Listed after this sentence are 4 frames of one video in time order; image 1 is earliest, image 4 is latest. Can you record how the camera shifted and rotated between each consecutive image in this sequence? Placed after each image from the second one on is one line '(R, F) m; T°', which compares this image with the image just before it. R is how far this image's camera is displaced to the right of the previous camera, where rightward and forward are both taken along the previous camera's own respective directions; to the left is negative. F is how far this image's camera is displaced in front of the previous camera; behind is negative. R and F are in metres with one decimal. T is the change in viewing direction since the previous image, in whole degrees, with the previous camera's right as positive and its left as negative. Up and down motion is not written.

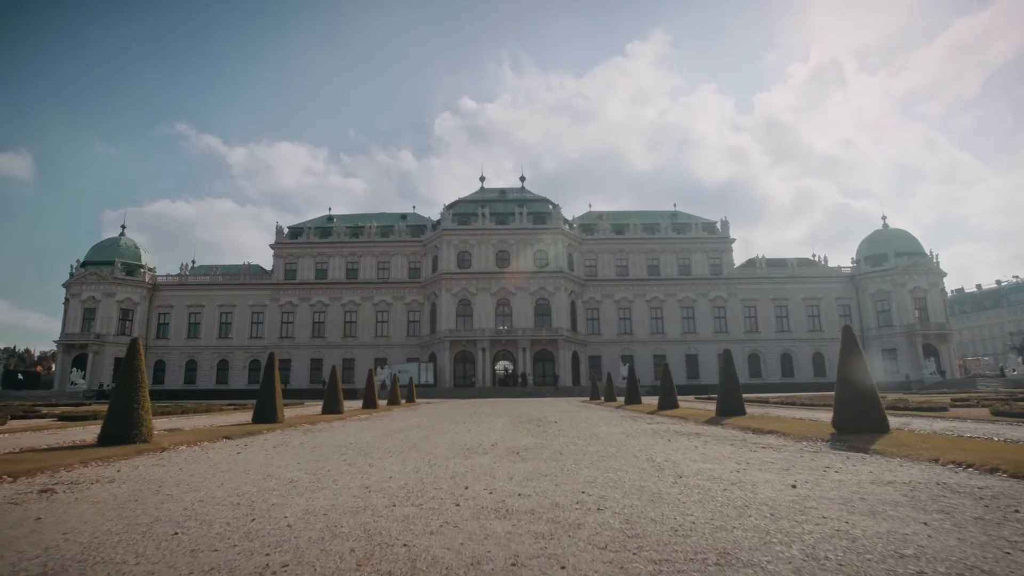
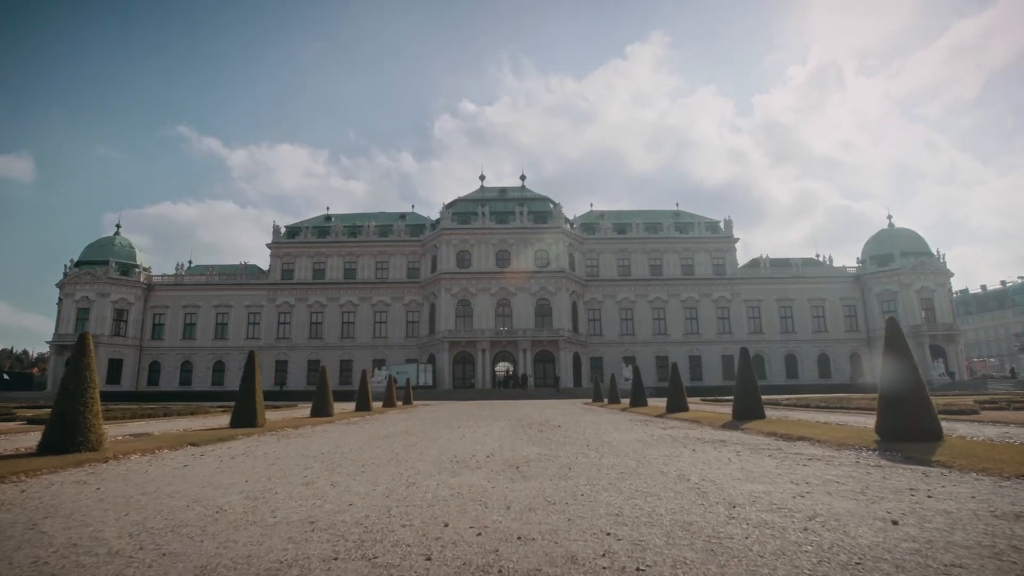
(0.0, +1.3) m; 0°
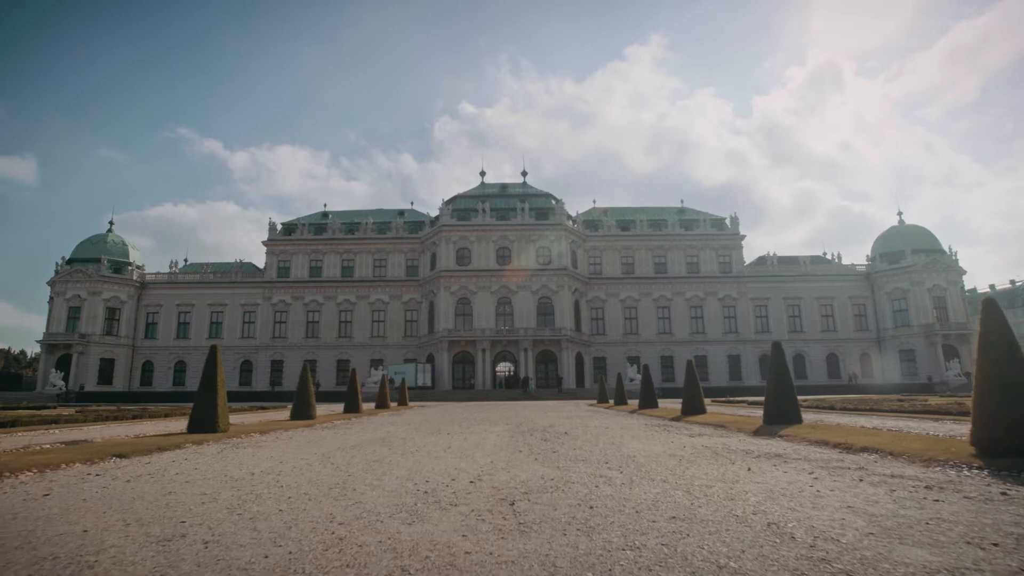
(+0.1, +2.0) m; 0°
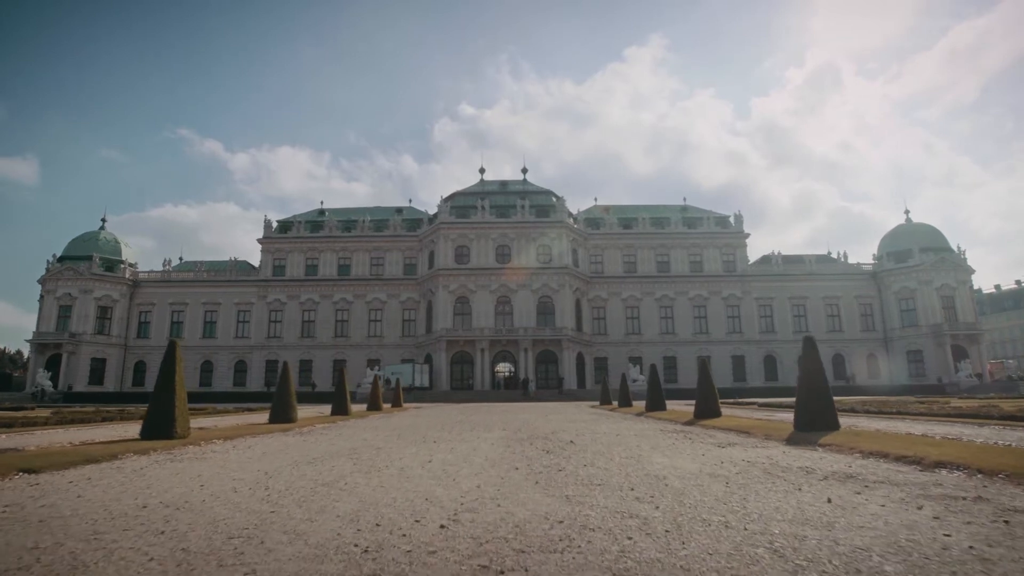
(+0.1, +1.6) m; 0°
